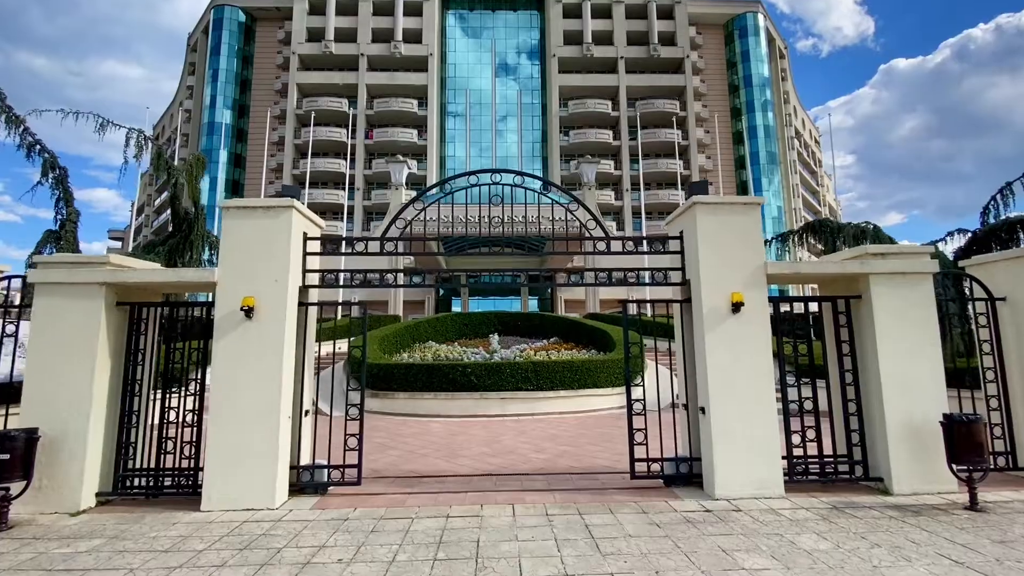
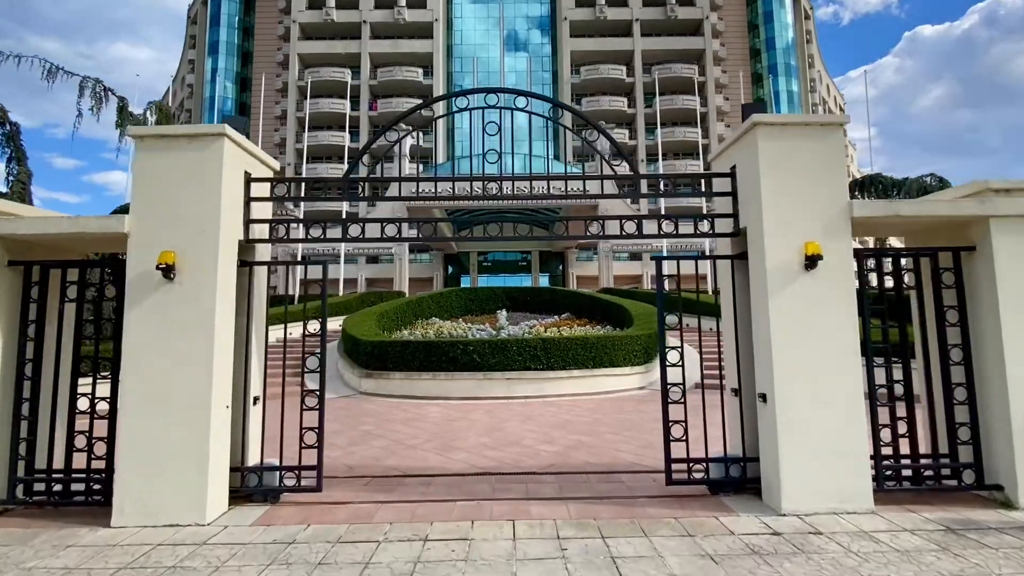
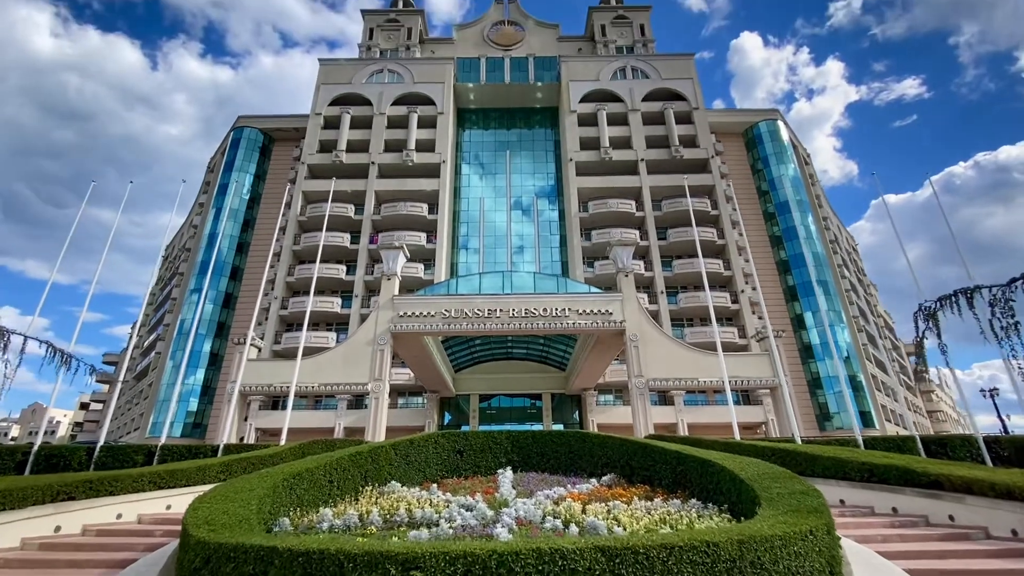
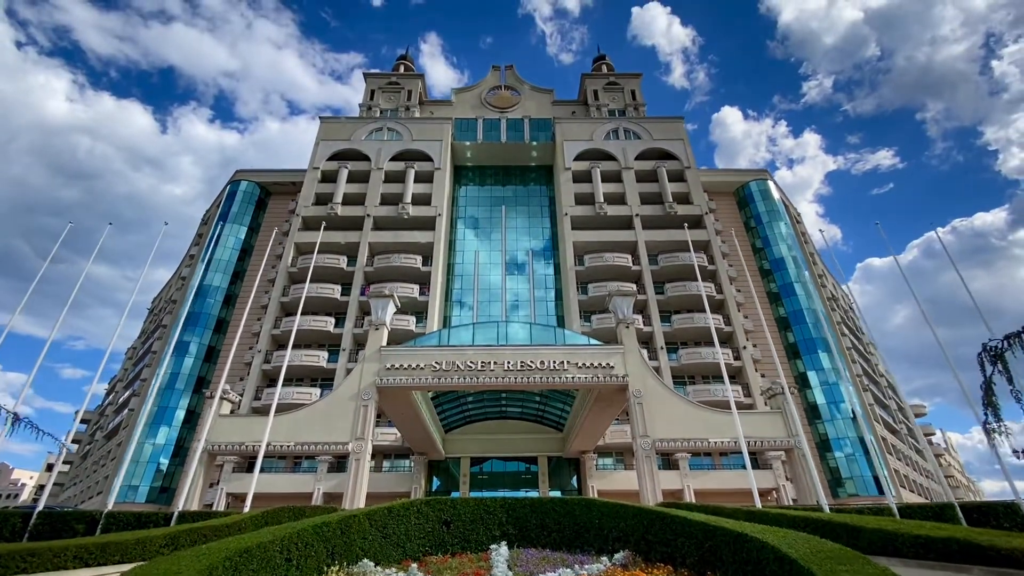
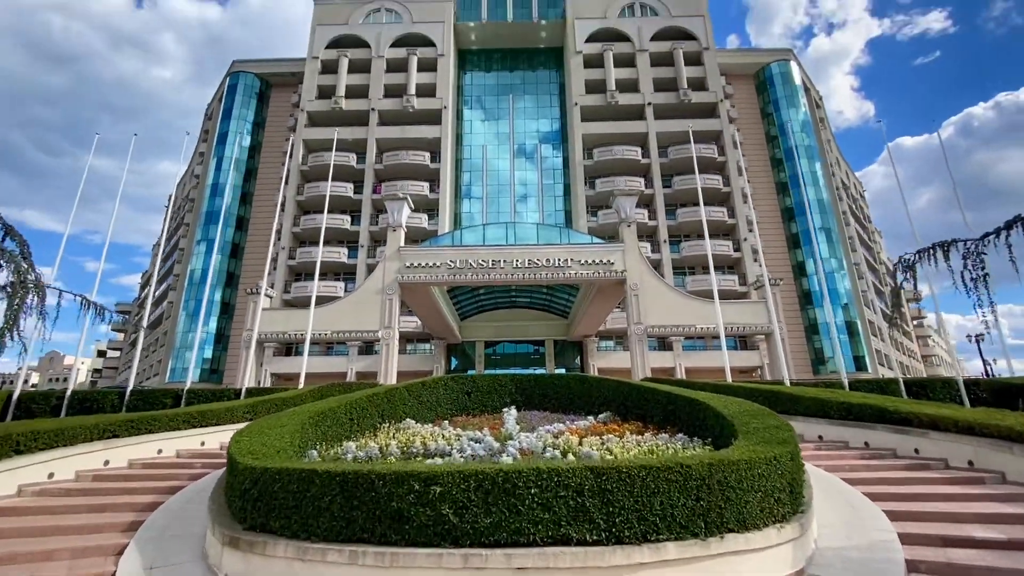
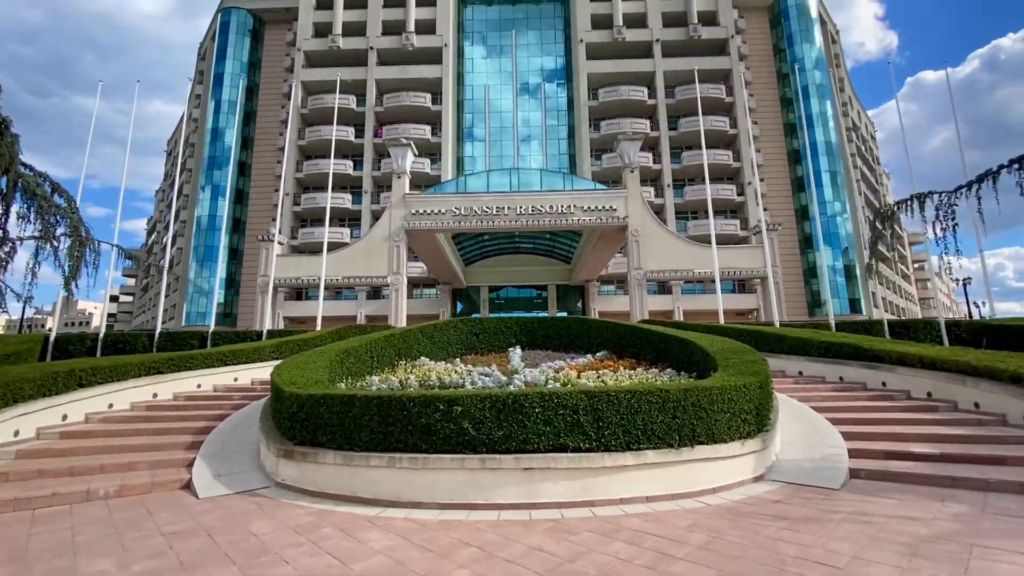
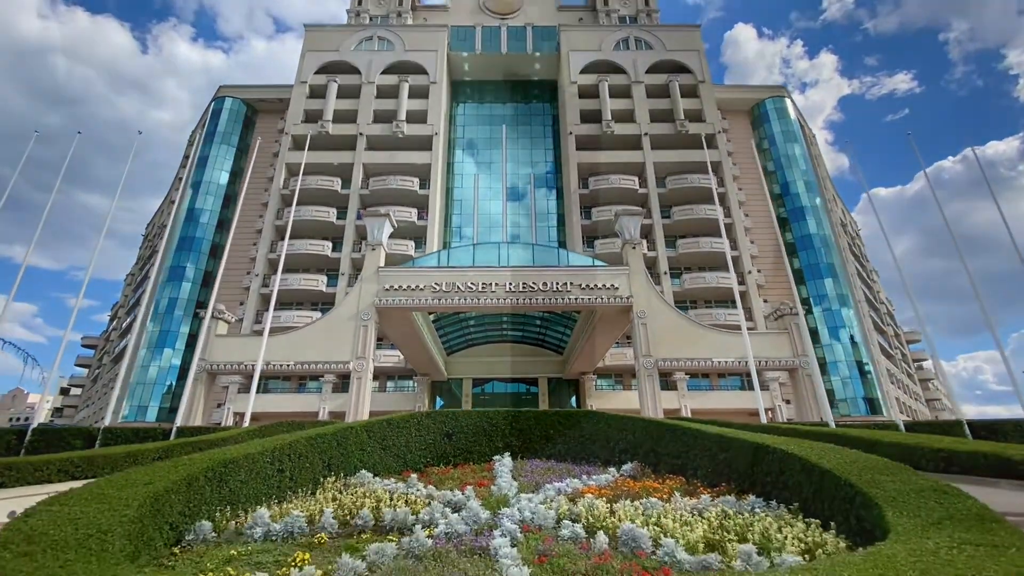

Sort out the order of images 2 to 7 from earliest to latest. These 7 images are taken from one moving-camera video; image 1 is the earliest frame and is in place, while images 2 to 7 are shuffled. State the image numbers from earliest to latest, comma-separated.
2, 6, 5, 3, 4, 7
